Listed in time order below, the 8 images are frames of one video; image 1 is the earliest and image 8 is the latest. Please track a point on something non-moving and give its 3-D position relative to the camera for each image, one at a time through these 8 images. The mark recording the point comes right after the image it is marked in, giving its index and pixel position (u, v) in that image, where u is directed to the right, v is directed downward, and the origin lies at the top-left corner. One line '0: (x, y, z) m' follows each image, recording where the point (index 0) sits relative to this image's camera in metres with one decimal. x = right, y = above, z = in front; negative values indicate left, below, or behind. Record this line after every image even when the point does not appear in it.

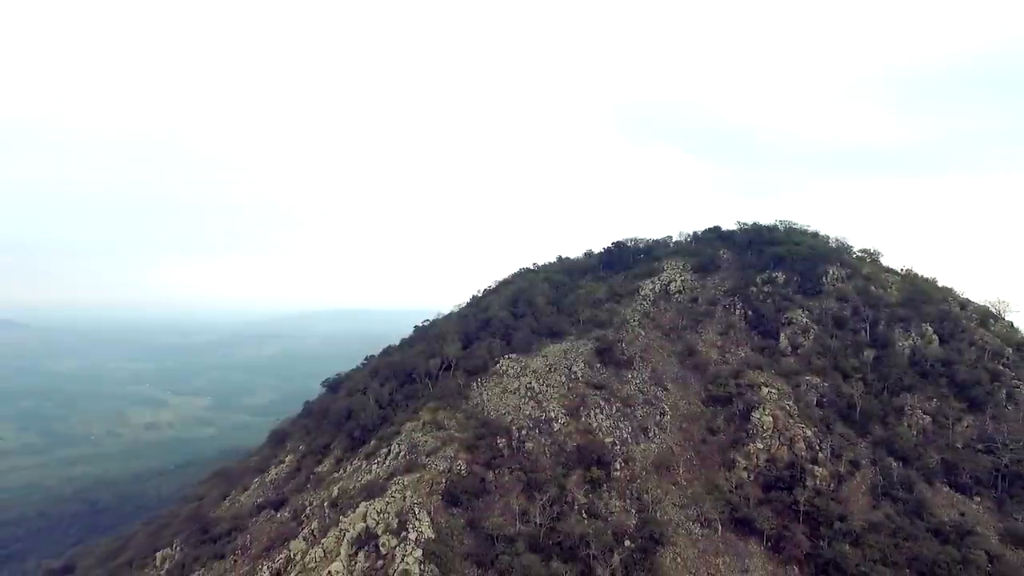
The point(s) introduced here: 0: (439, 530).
0: (-2.3, -7.7, +19.6) m
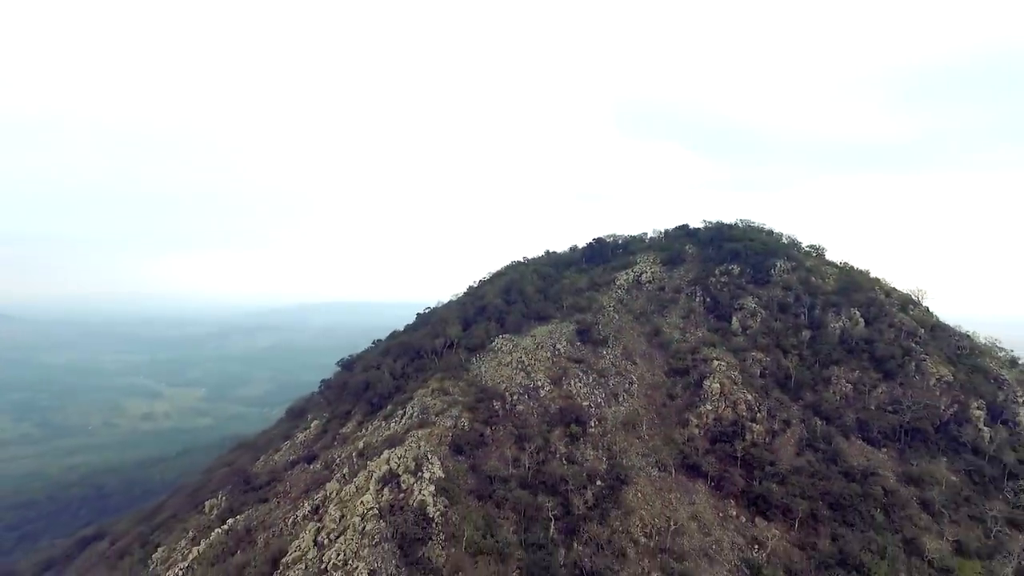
0: (-2.6, -7.3, +24.5) m
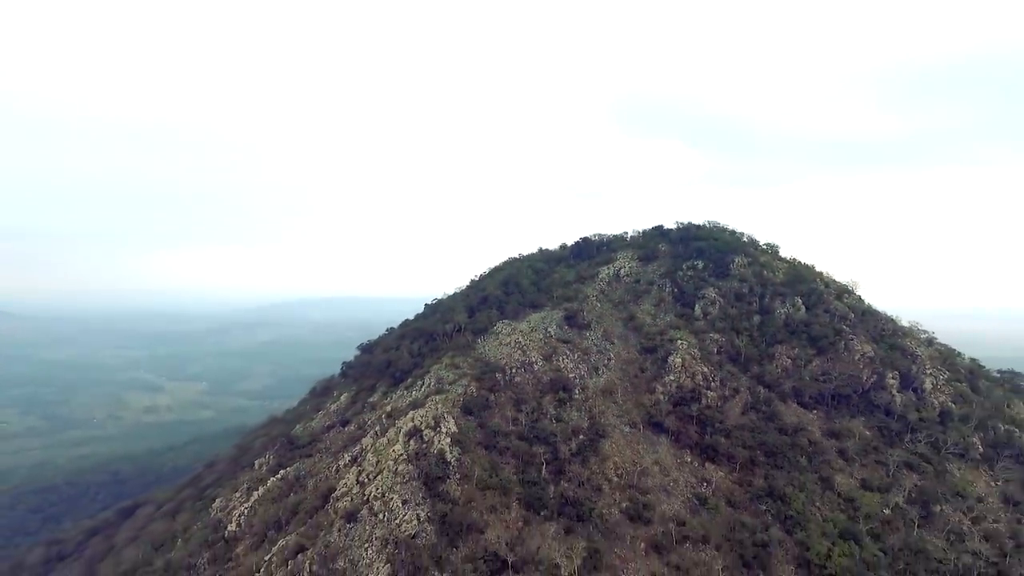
0: (-2.6, -6.9, +30.6) m
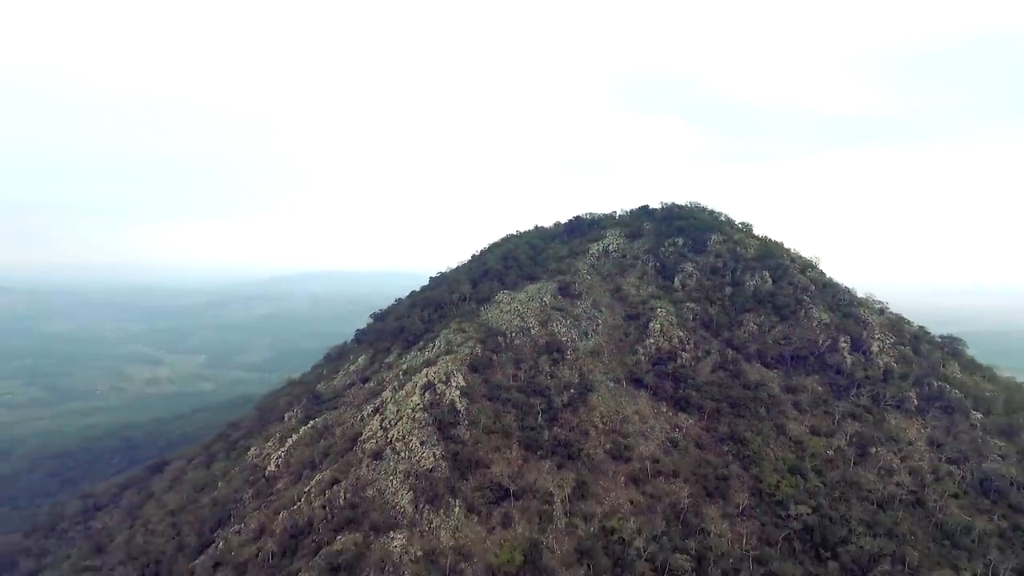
0: (-2.6, -5.4, +35.5) m
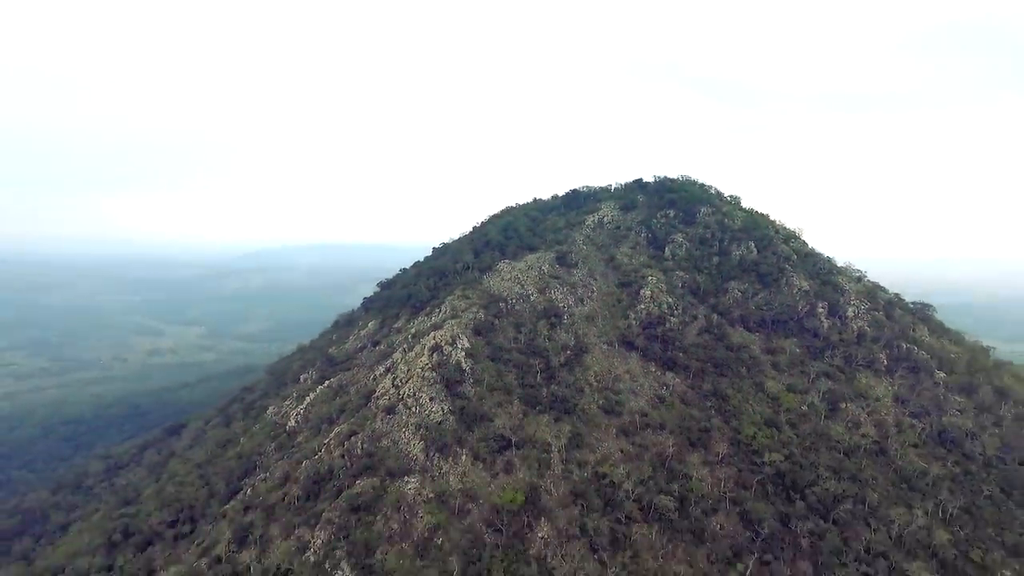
0: (-2.5, -3.5, +38.4) m
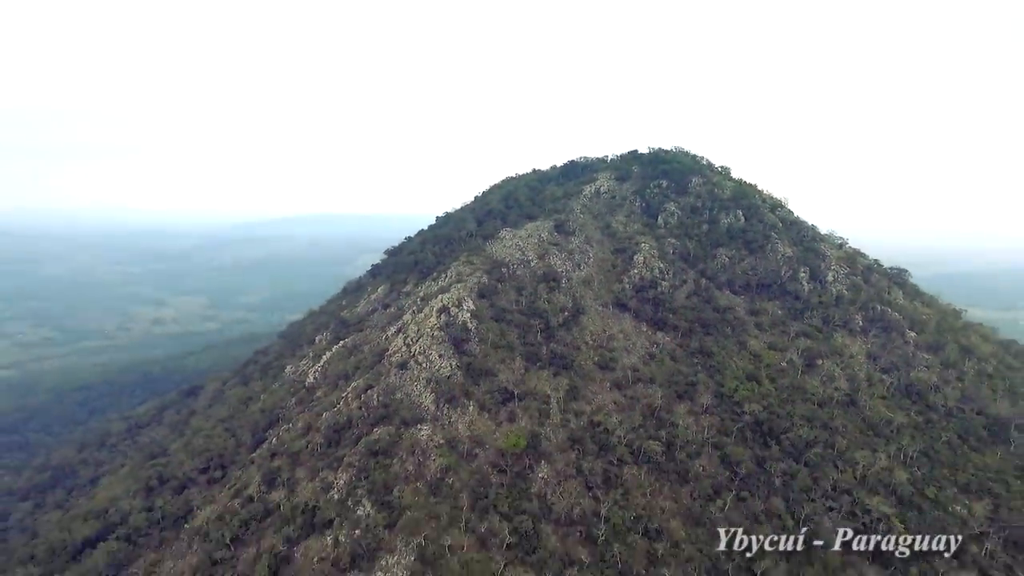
0: (-2.4, -1.1, +41.3) m
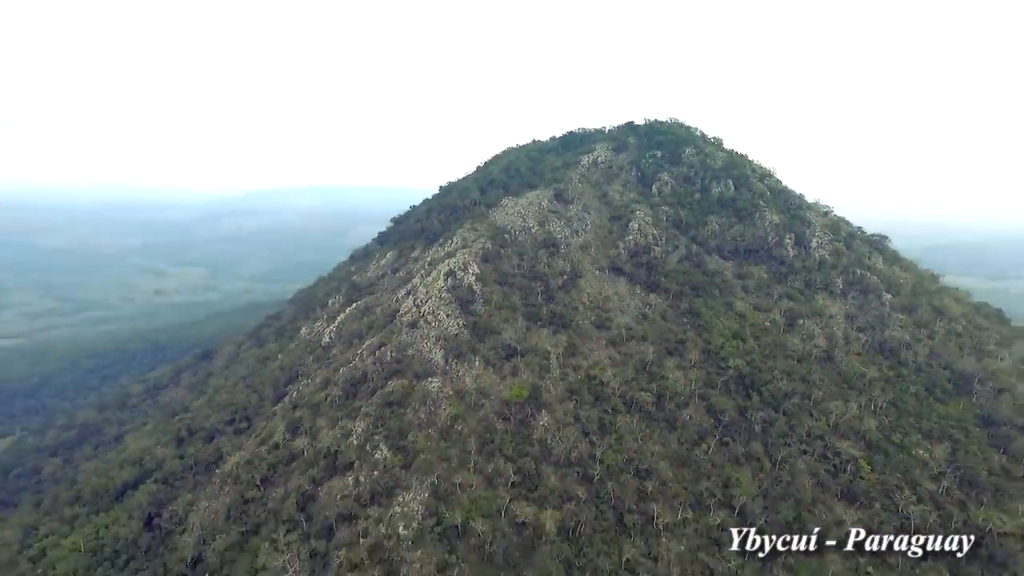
0: (-2.2, +1.4, +44.1) m
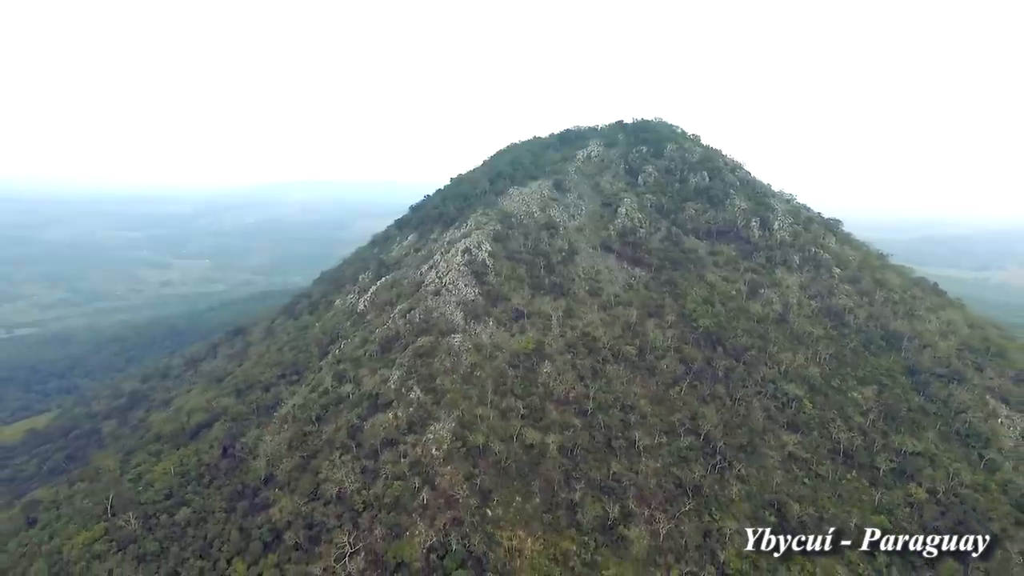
0: (-1.6, +3.5, +52.1) m
